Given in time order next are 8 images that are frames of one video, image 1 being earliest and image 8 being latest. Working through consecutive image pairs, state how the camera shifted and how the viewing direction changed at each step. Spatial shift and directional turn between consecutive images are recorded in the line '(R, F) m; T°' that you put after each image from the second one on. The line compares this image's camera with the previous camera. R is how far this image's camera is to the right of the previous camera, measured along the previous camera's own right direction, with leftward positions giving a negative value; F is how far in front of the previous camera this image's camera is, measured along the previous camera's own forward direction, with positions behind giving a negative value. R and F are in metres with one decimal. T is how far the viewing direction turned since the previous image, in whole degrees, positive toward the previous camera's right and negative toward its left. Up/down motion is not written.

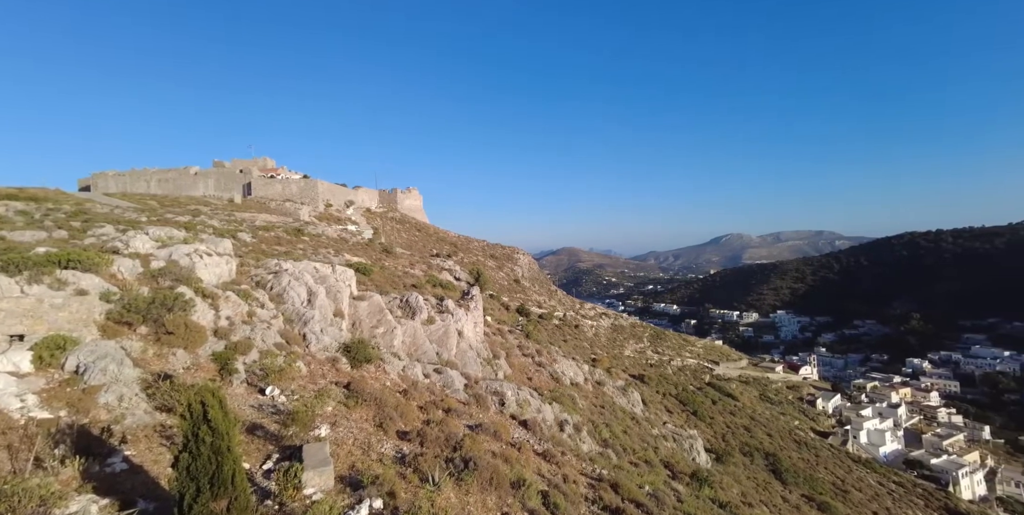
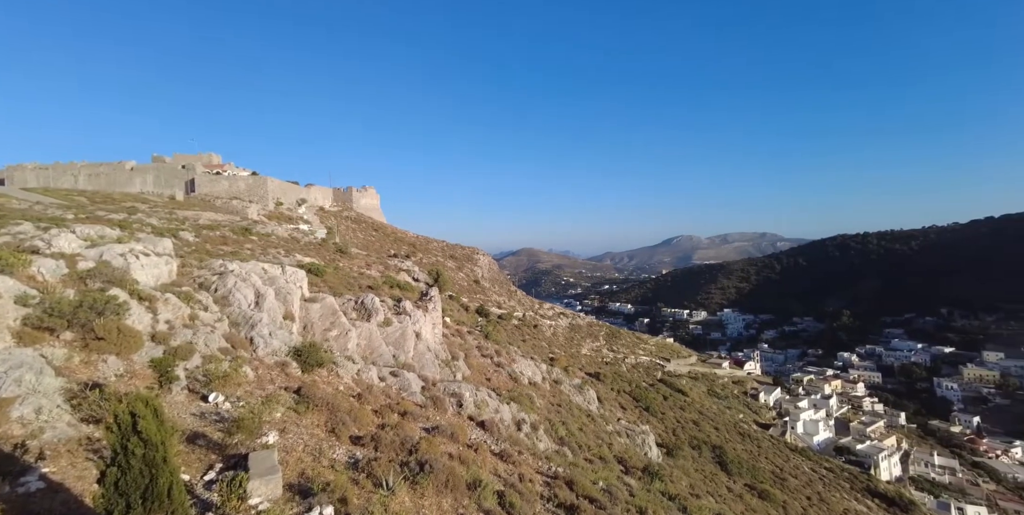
(+0.1, -0.1) m; +5°
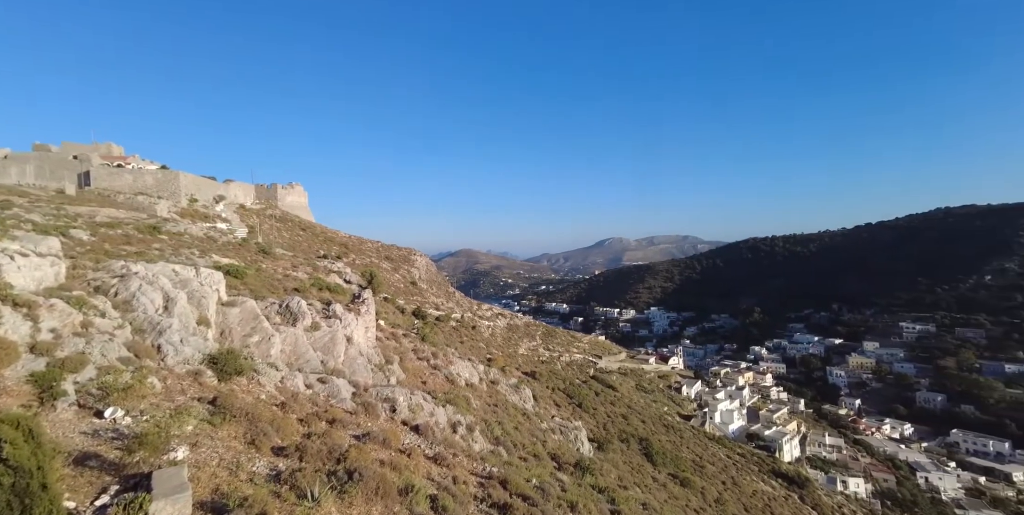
(+0.2, 0.0) m; +7°
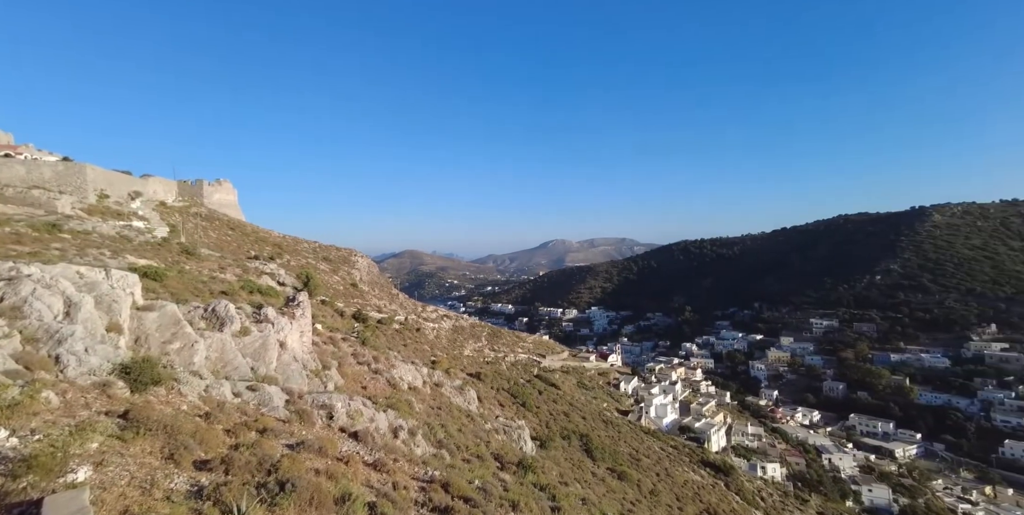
(+0.2, +0.2) m; +6°
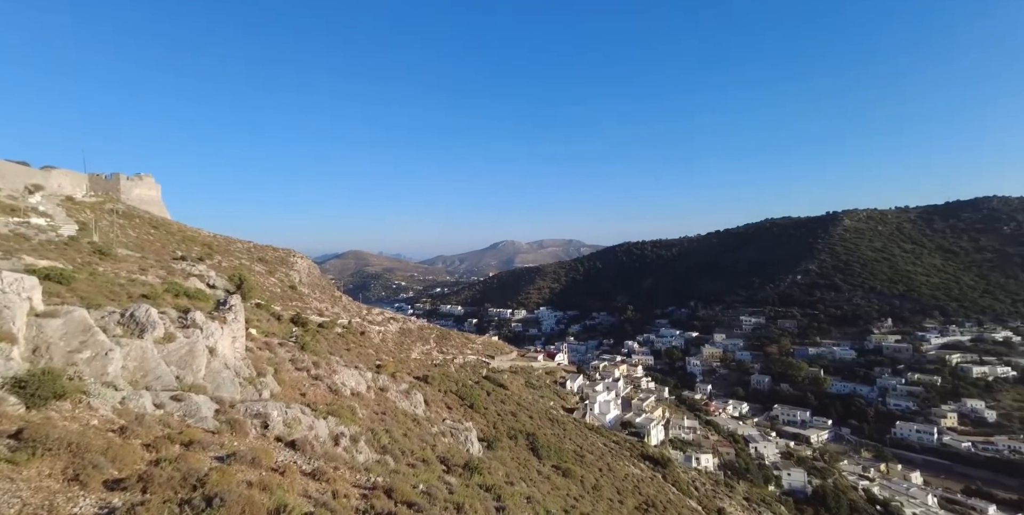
(+0.2, +0.4) m; +6°
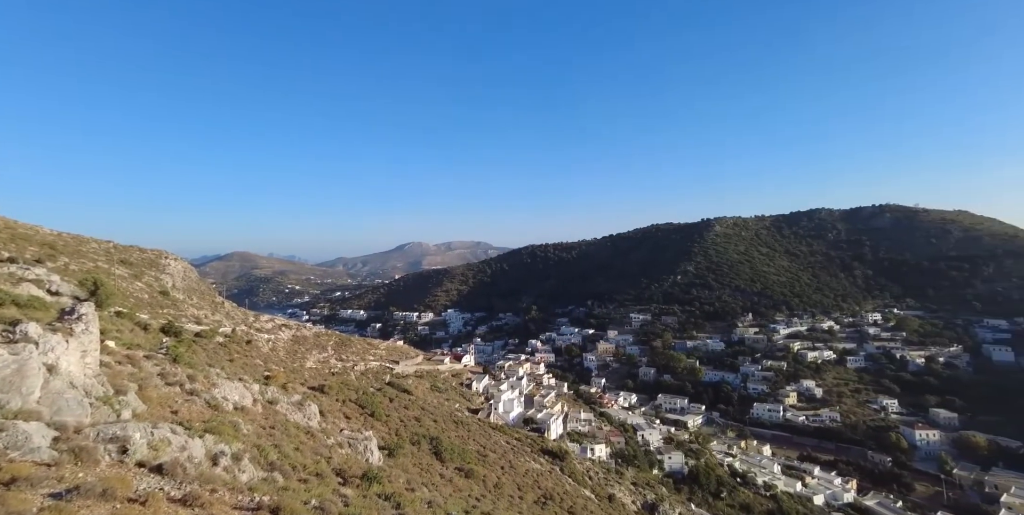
(+1.0, +1.4) m; +11°
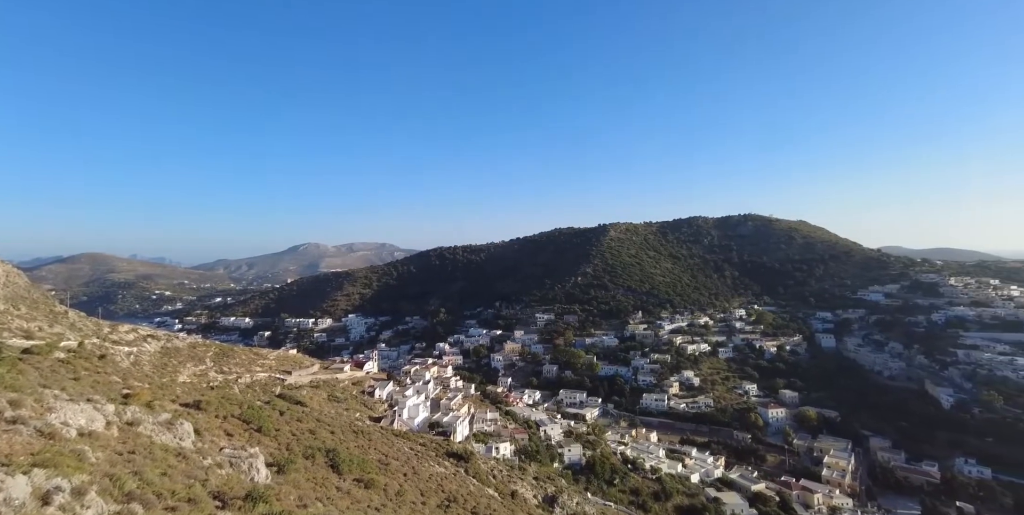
(-0.8, +6.8) m; +11°
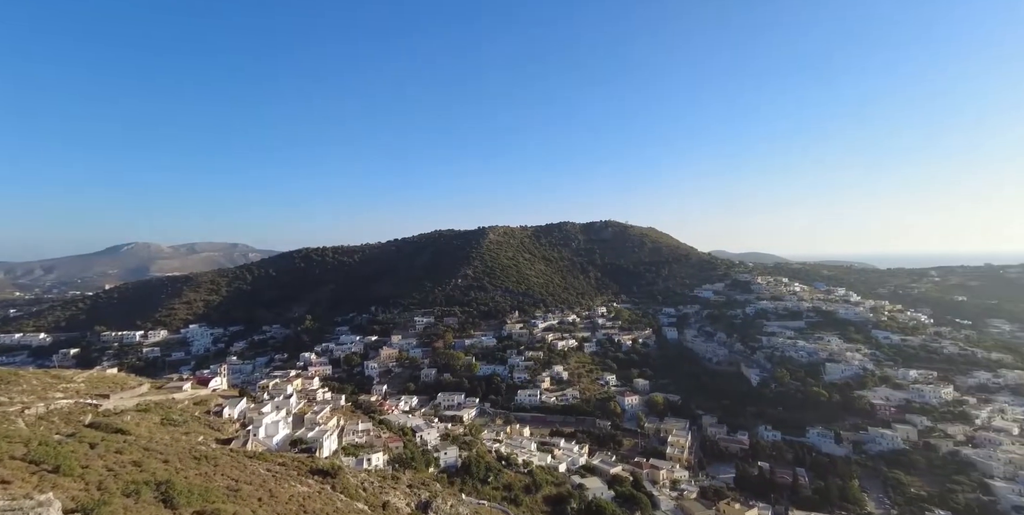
(+2.9, +7.0) m; +14°
